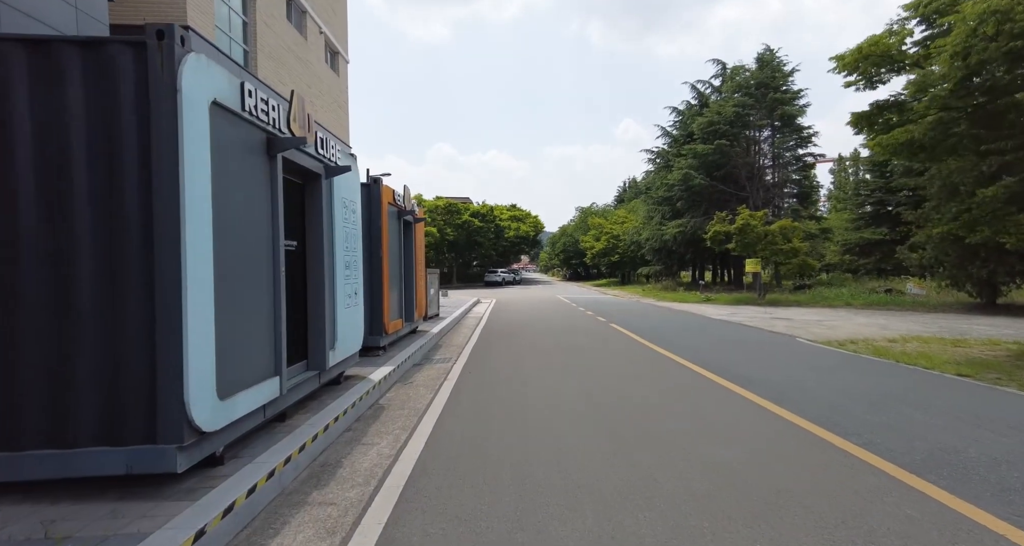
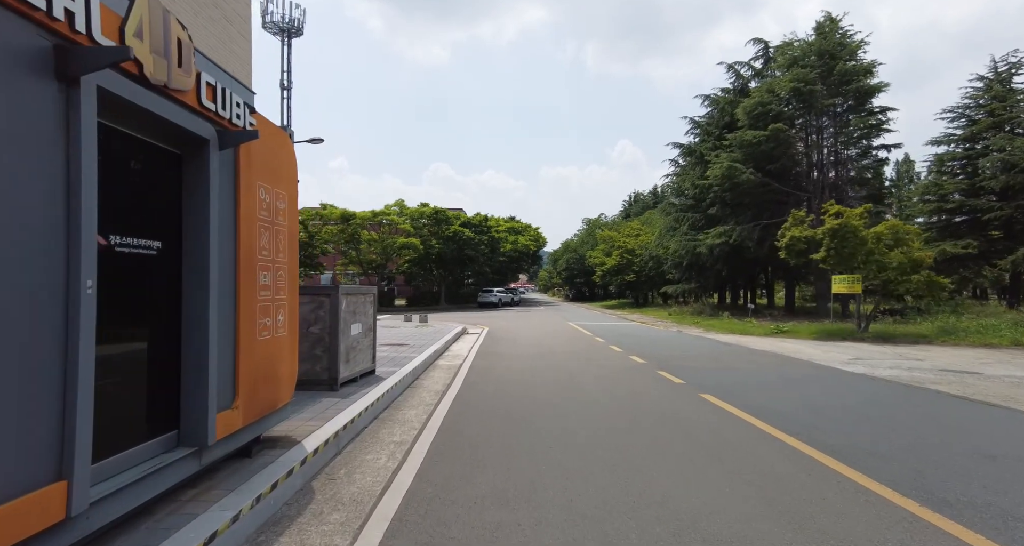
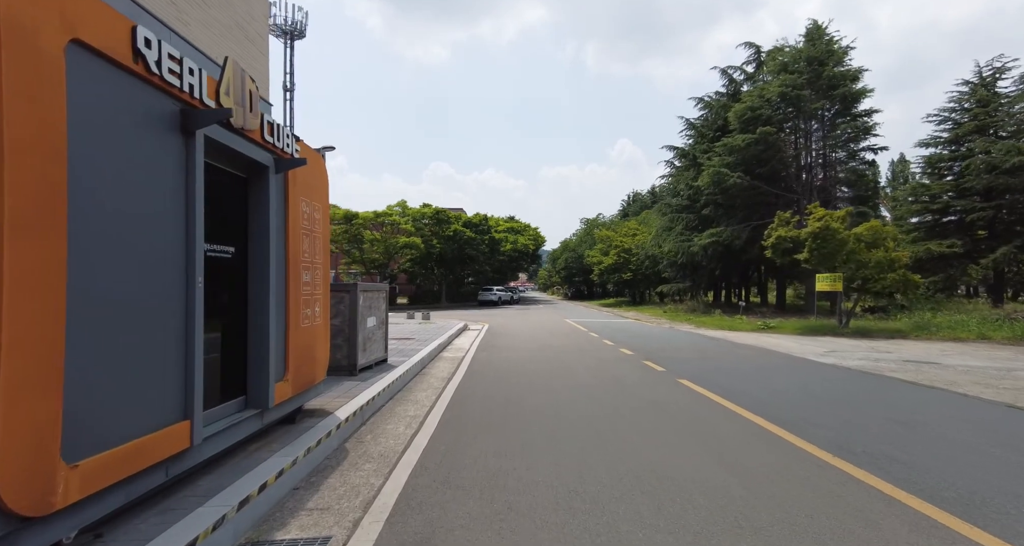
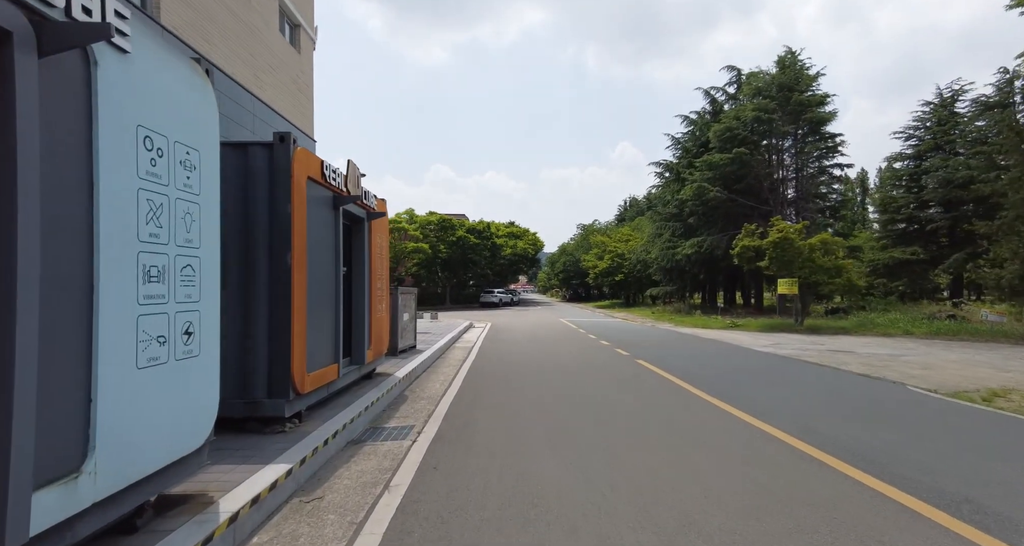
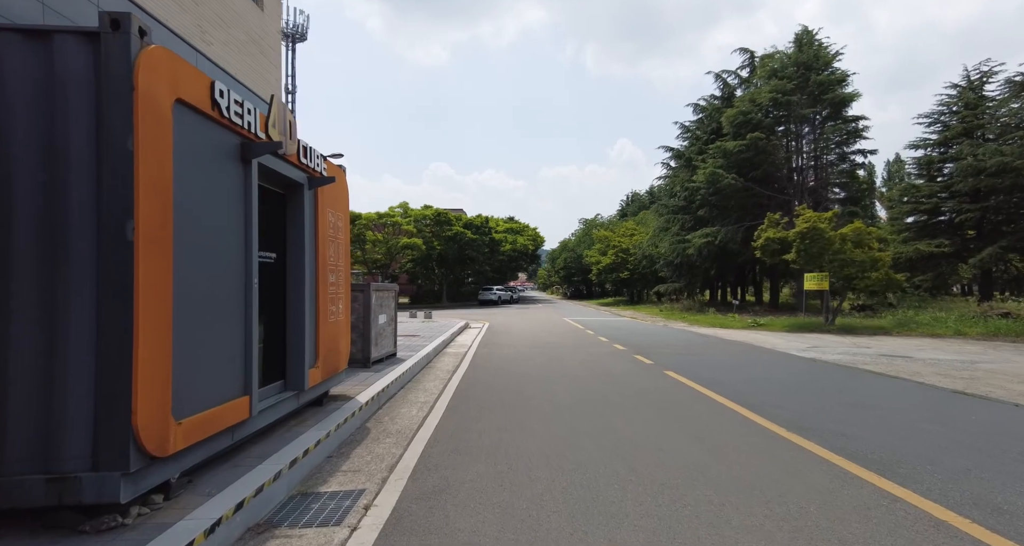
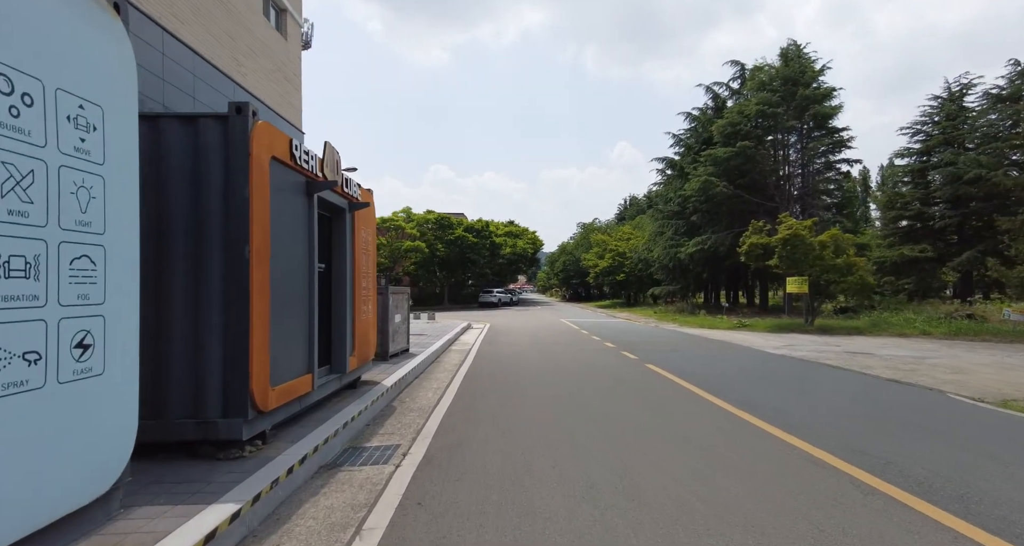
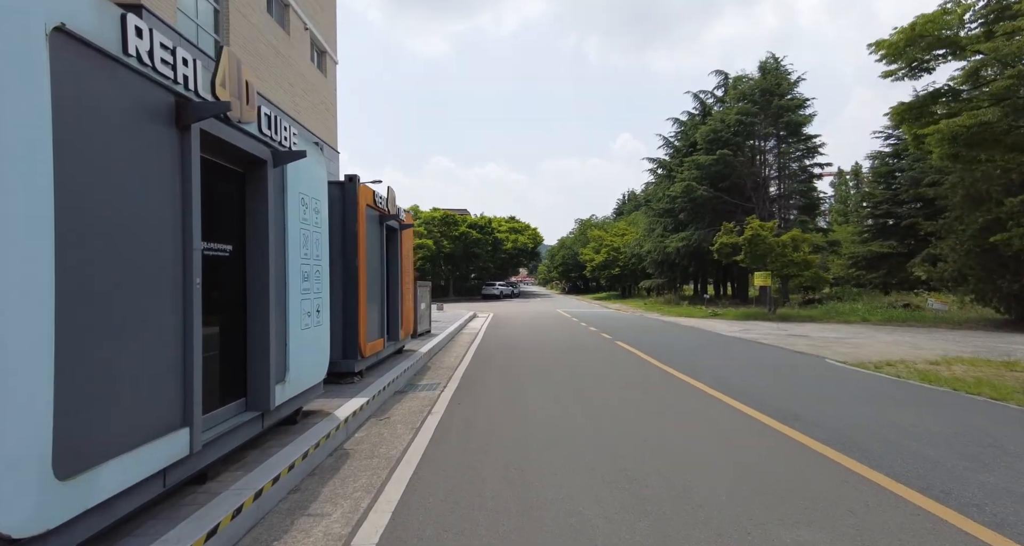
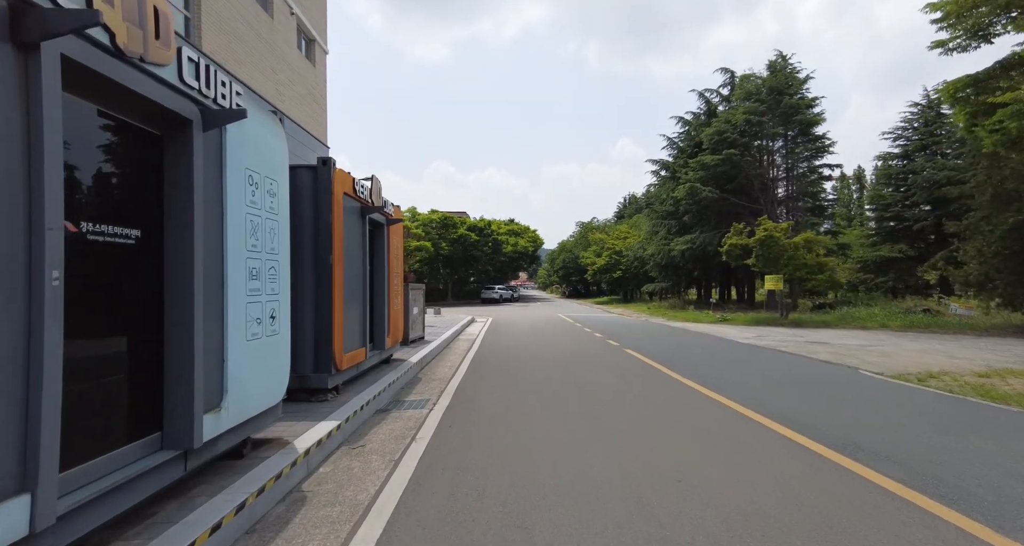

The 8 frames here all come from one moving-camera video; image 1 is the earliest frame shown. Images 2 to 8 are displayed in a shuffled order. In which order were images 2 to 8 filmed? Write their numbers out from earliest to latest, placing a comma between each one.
7, 8, 4, 6, 5, 3, 2
